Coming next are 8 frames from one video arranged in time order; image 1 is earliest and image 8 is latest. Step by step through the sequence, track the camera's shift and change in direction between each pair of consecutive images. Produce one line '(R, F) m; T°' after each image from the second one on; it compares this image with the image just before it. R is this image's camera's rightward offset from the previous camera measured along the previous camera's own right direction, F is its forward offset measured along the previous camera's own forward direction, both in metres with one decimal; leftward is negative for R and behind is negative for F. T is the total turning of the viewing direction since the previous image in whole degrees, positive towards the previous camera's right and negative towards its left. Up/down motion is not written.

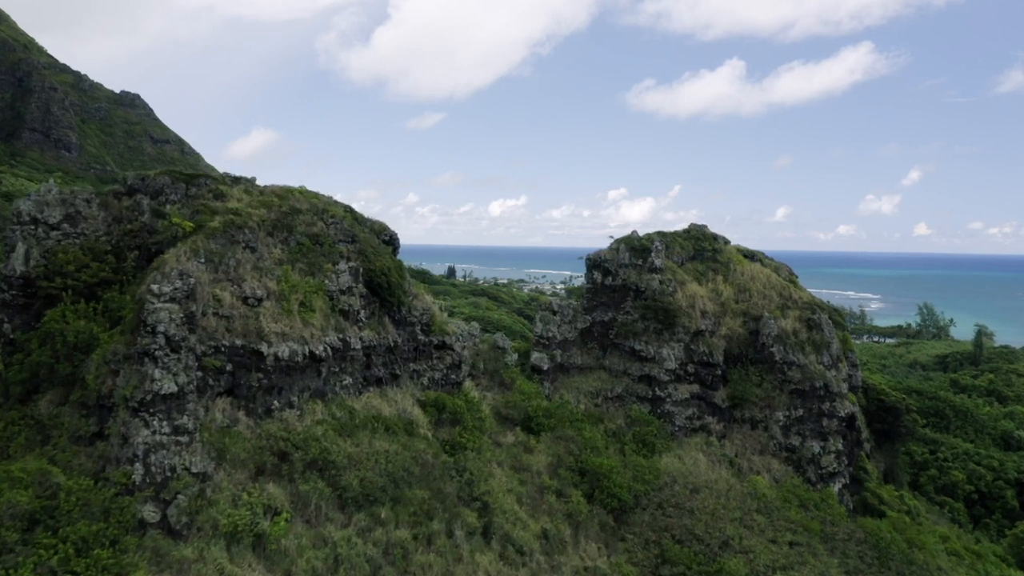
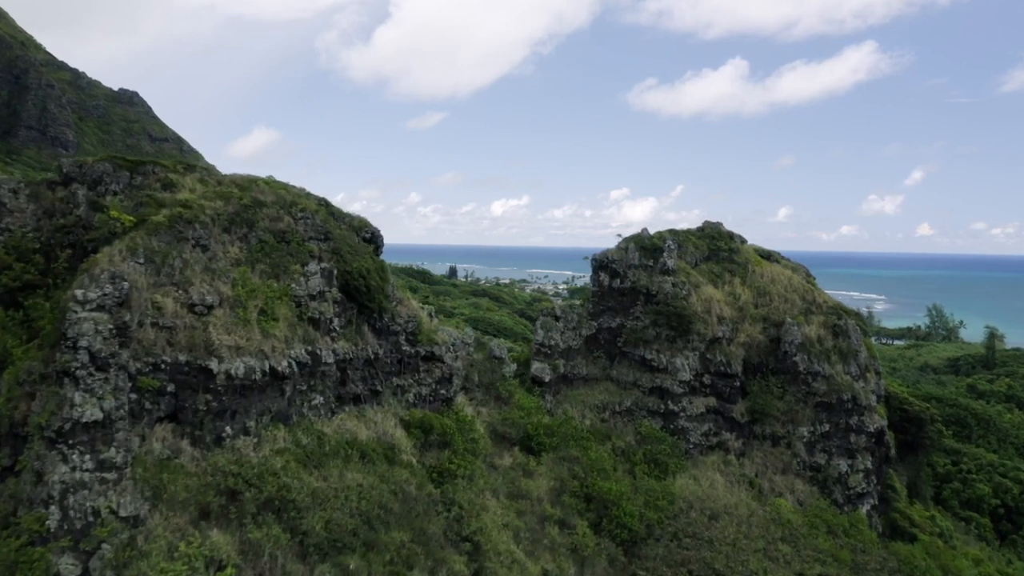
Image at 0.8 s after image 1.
(+0.1, +2.5) m; 0°
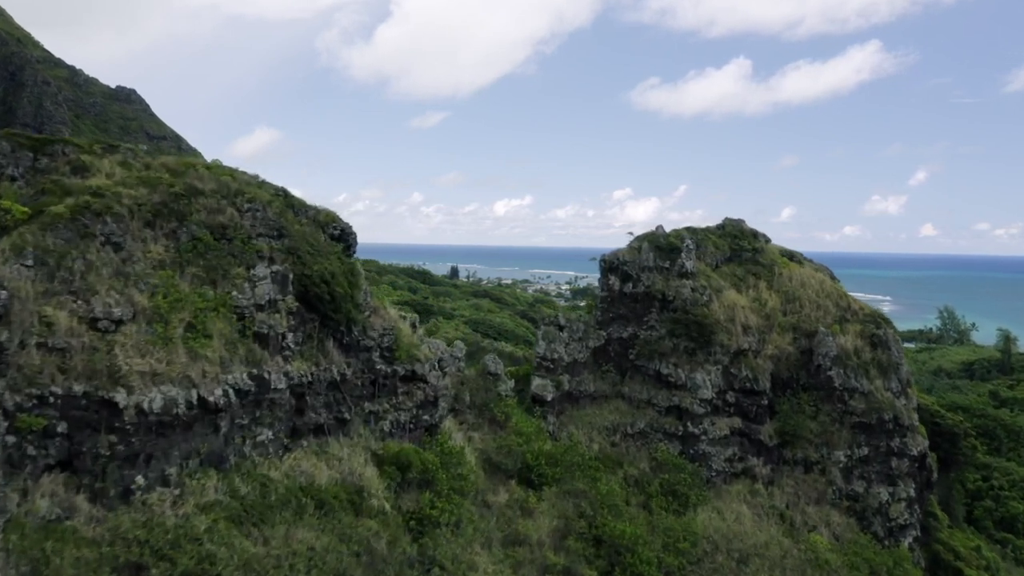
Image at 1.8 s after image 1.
(+0.1, +3.0) m; 0°
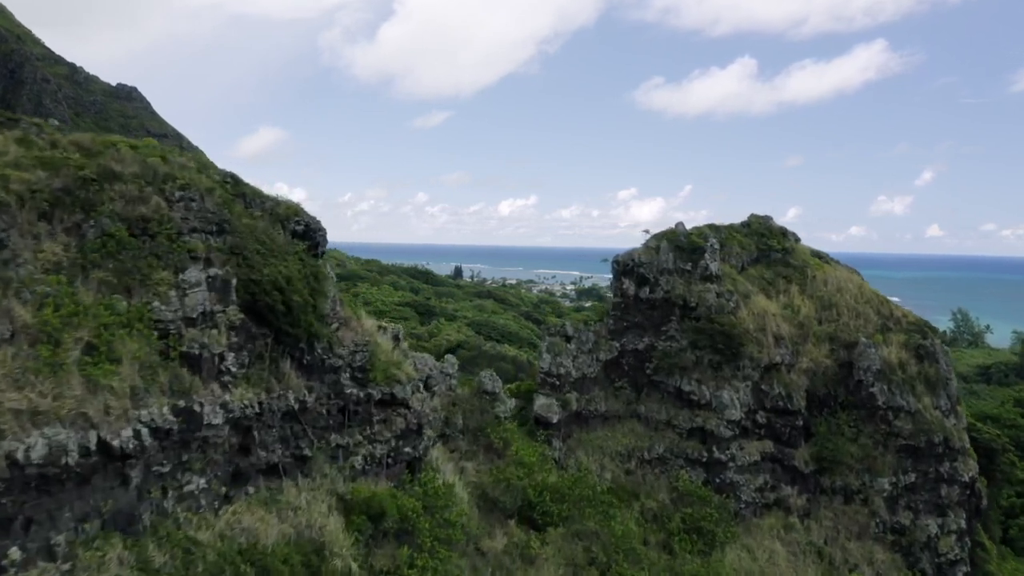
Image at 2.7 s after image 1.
(+0.1, +2.6) m; 0°
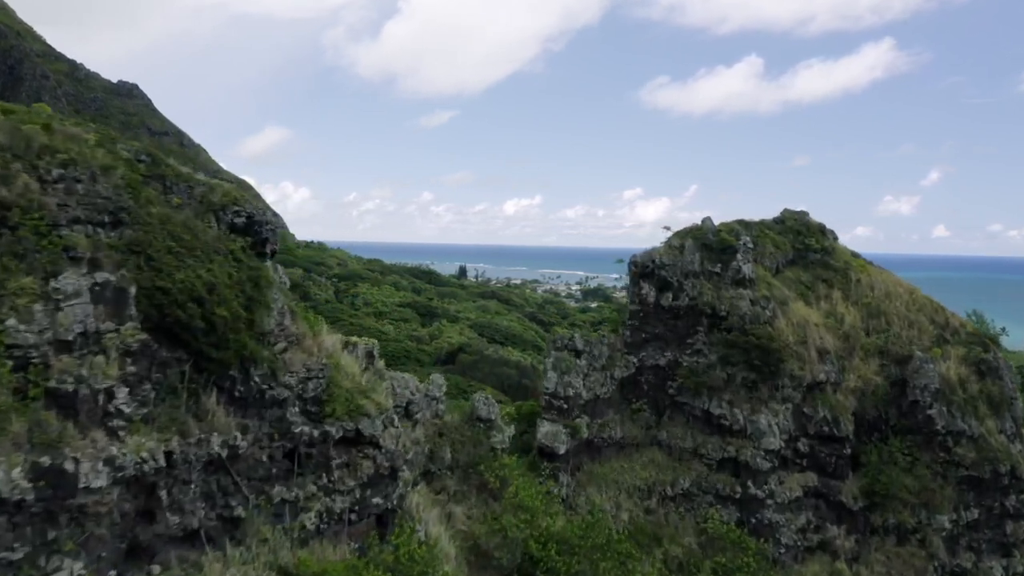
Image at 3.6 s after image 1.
(+0.1, +2.8) m; 0°
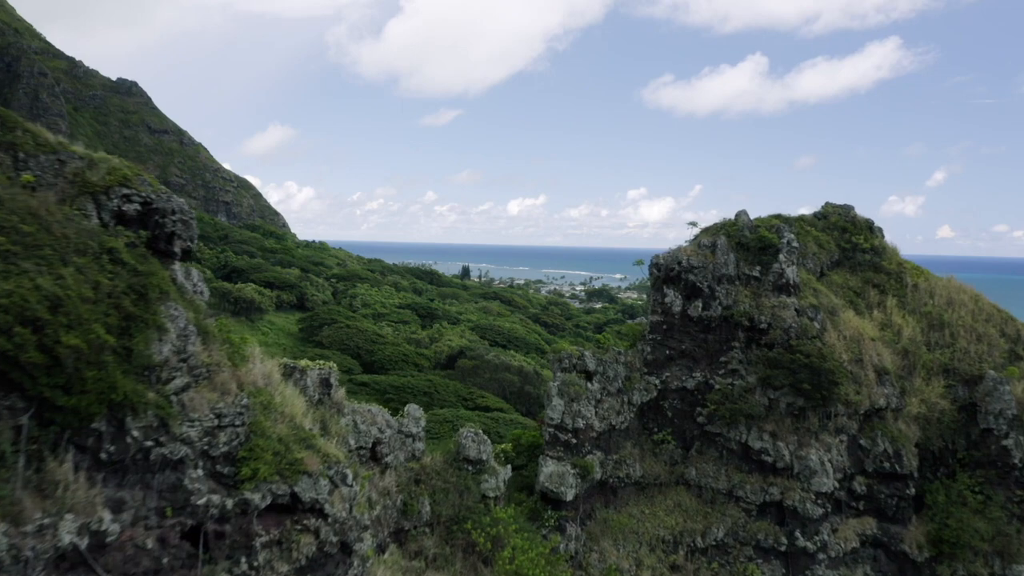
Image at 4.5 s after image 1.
(+0.1, +2.8) m; 0°
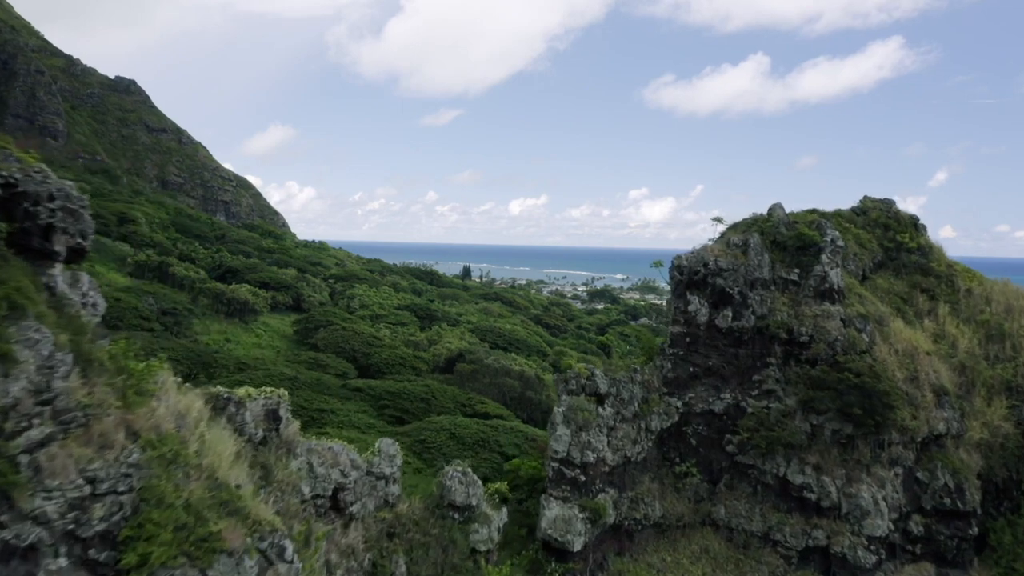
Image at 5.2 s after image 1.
(+0.1, +2.0) m; 0°
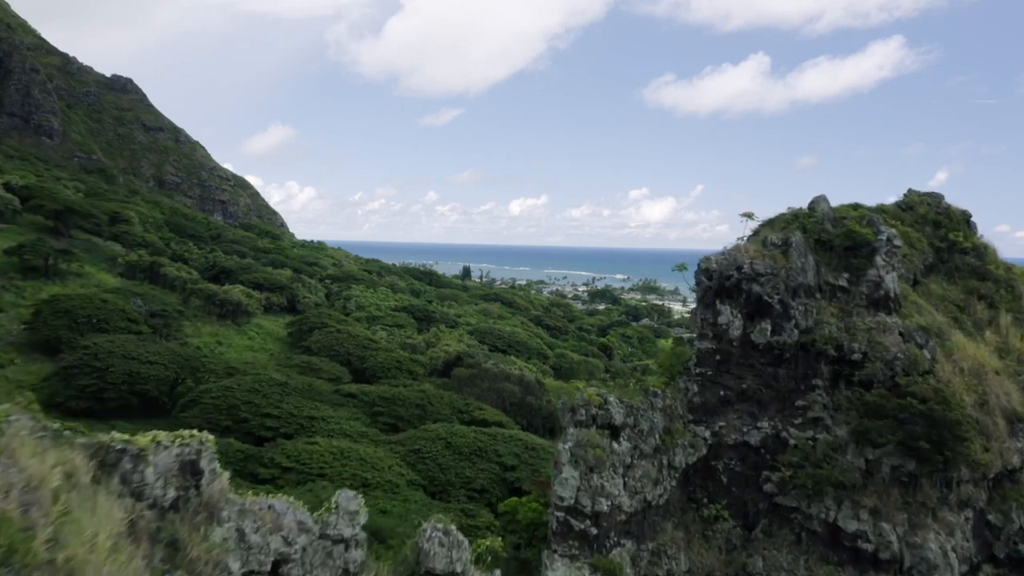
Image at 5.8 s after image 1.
(0.0, +1.9) m; 0°
